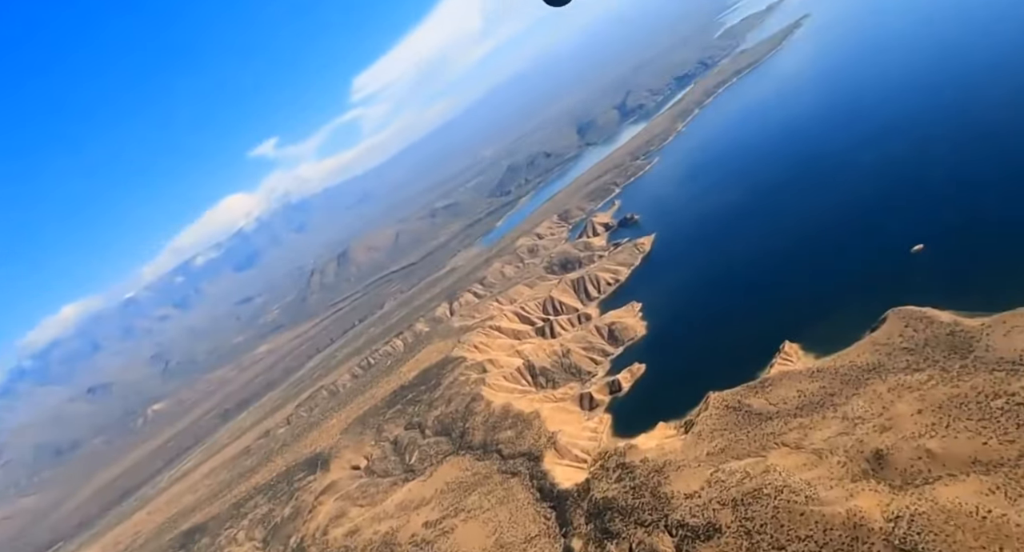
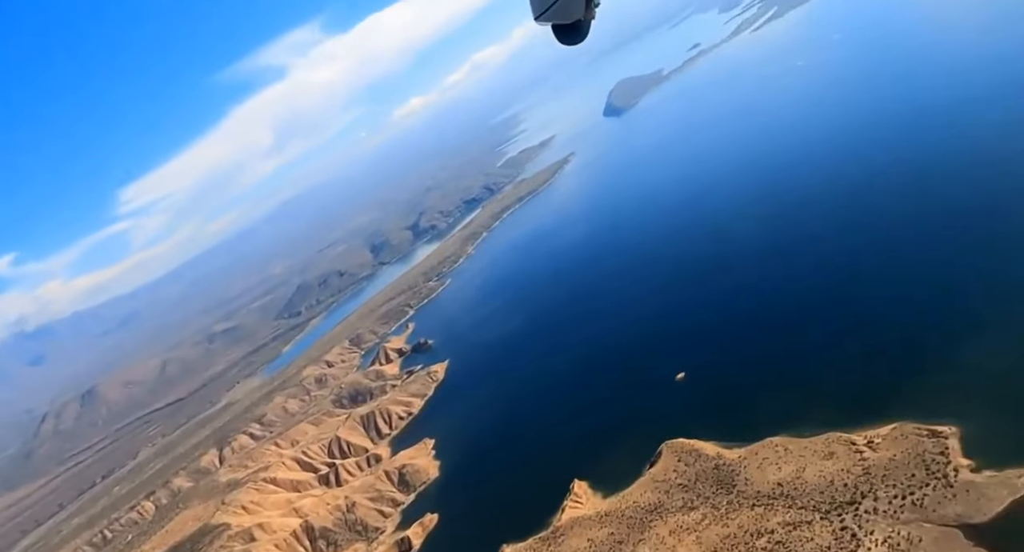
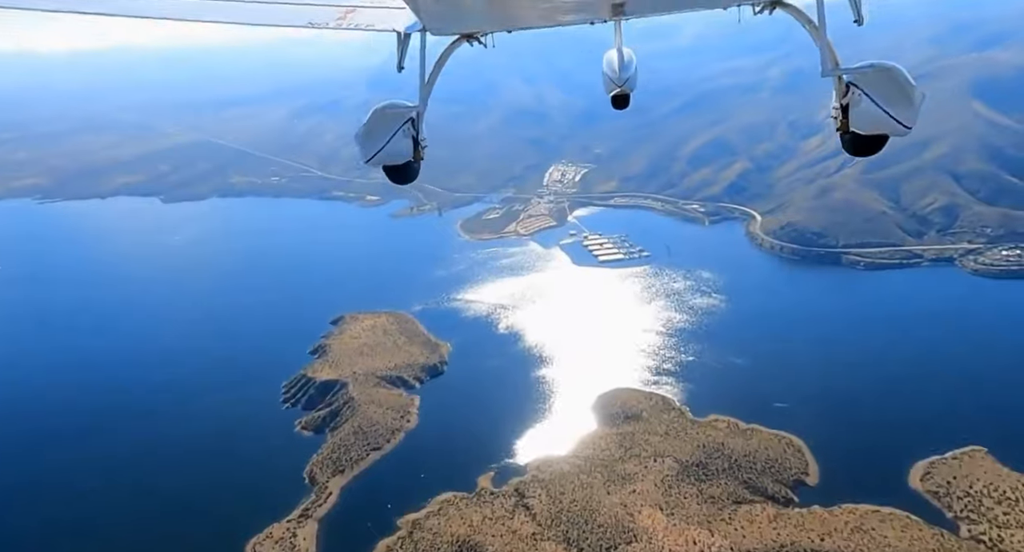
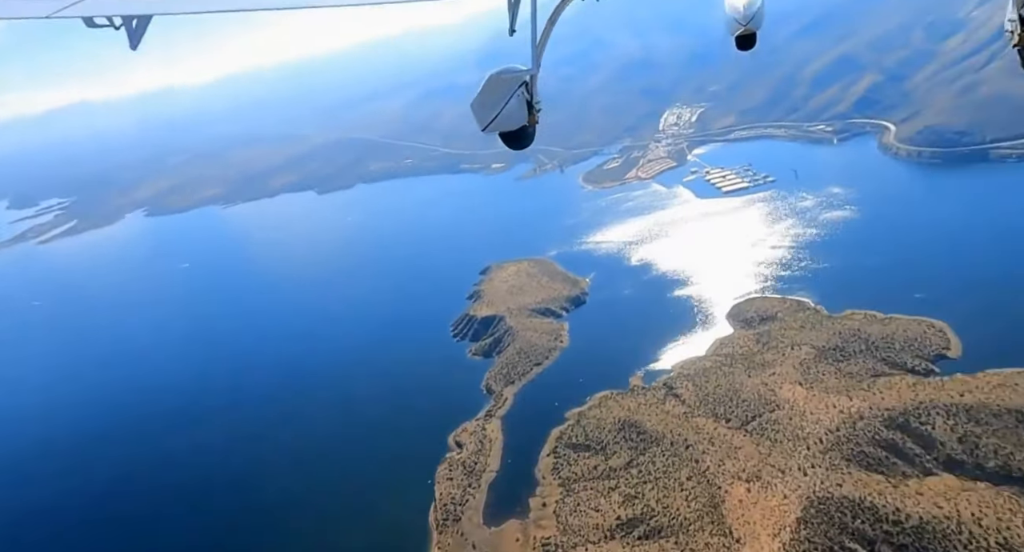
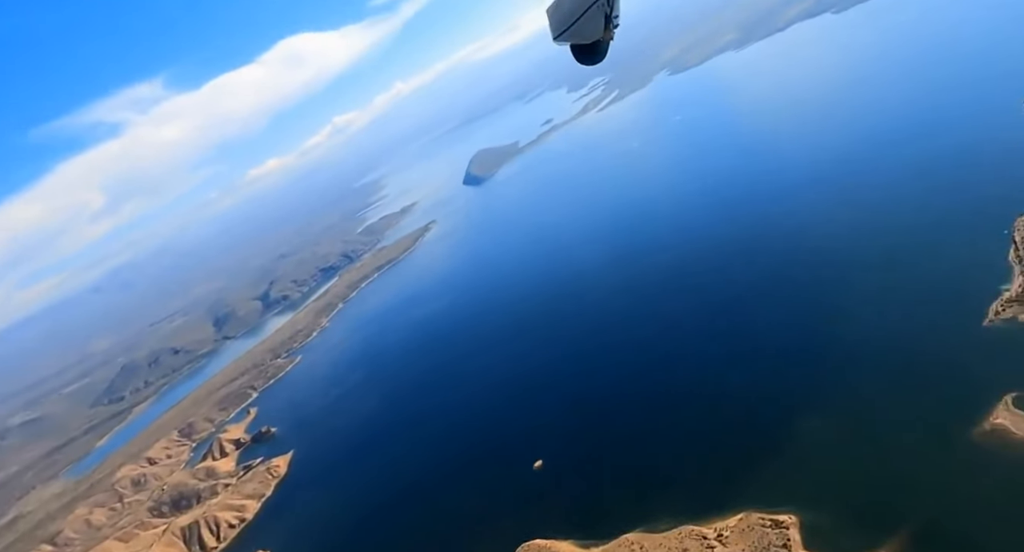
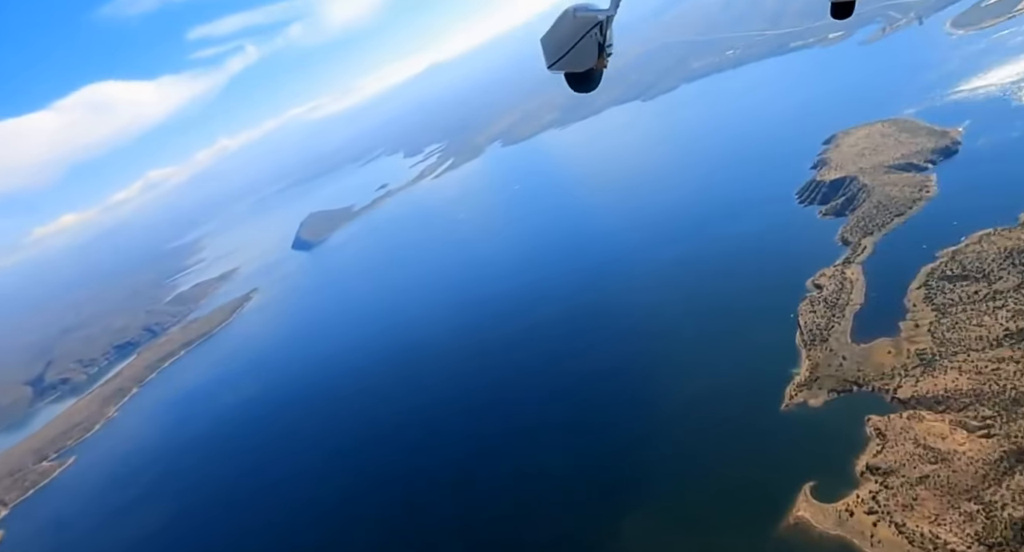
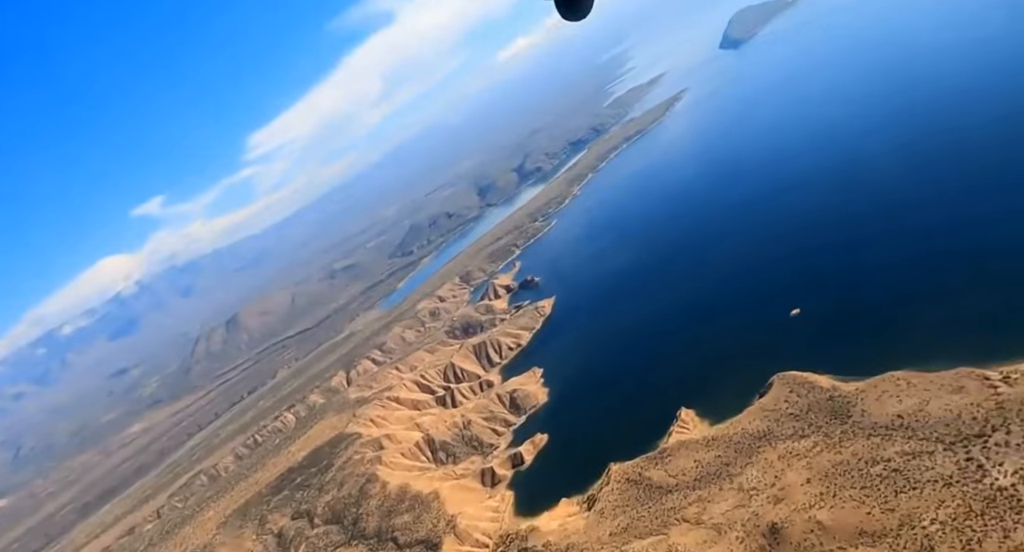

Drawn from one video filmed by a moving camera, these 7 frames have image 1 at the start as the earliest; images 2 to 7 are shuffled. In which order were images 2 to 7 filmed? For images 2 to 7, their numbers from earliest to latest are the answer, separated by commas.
7, 2, 5, 6, 4, 3
